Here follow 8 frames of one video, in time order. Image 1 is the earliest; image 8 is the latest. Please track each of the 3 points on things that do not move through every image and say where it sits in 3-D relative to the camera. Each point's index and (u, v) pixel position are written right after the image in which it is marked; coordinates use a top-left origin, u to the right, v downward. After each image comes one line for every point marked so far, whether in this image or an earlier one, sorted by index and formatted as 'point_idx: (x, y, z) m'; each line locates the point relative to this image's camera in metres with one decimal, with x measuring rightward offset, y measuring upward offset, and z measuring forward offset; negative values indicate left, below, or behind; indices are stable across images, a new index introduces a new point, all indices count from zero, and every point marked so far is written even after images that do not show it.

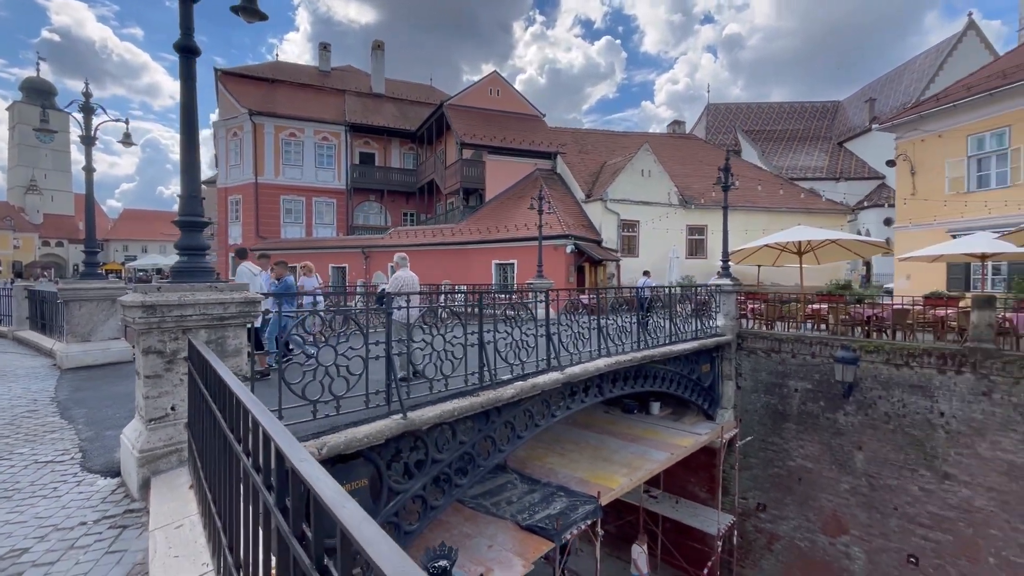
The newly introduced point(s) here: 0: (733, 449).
0: (+4.8, -3.5, +10.4) m
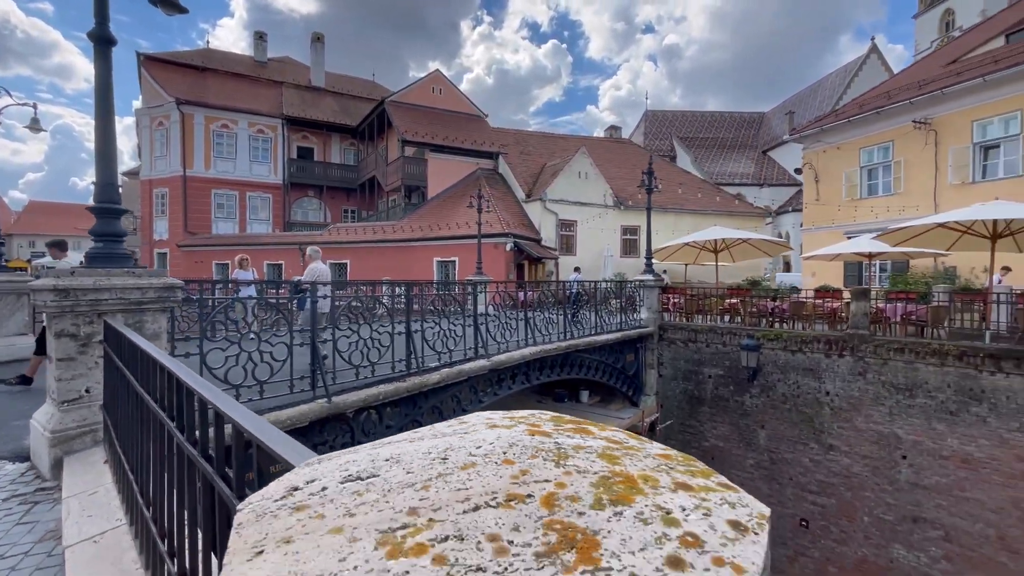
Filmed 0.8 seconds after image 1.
0: (+3.4, -3.4, +11.2) m
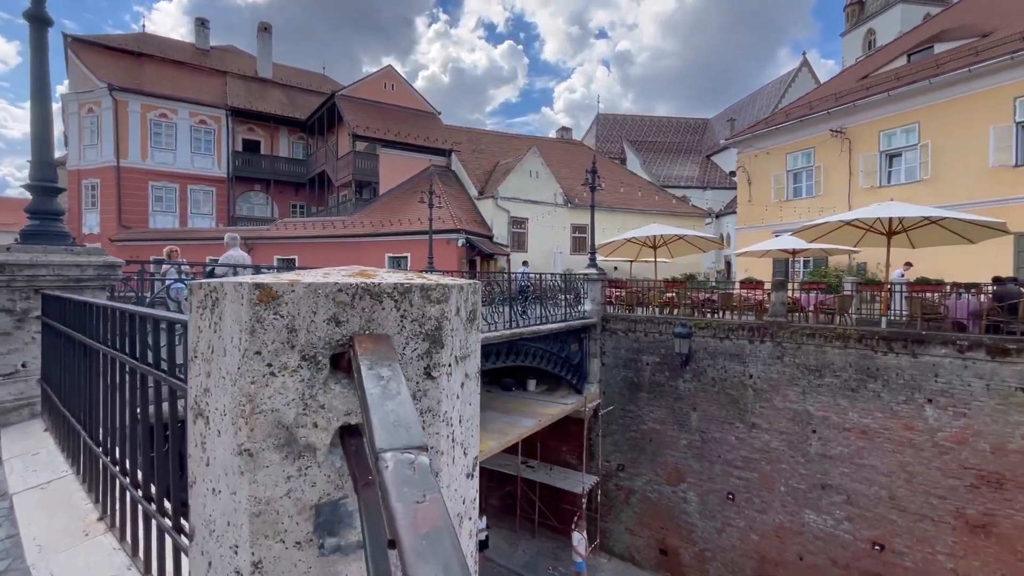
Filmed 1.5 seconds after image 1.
0: (+2.1, -3.2, +11.8) m
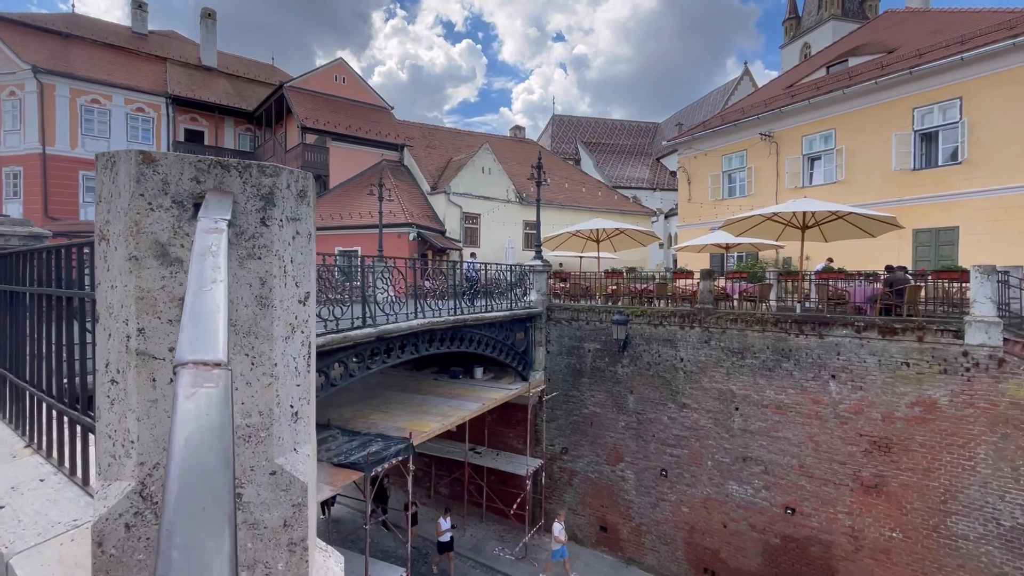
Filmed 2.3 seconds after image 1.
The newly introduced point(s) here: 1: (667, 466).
0: (+0.8, -3.0, +12.3) m
1: (+3.5, -4.0, +10.7) m
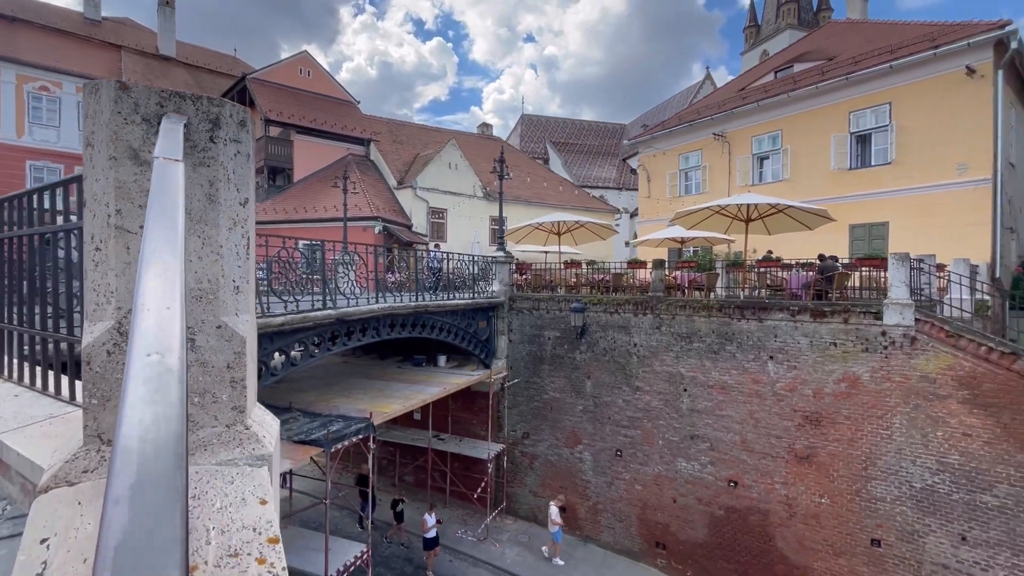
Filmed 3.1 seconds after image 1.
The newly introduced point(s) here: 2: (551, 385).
0: (-0.2, -2.7, +12.7) m
1: (+2.6, -3.7, +11.3) m
2: (+1.0, -2.5, +12.3) m
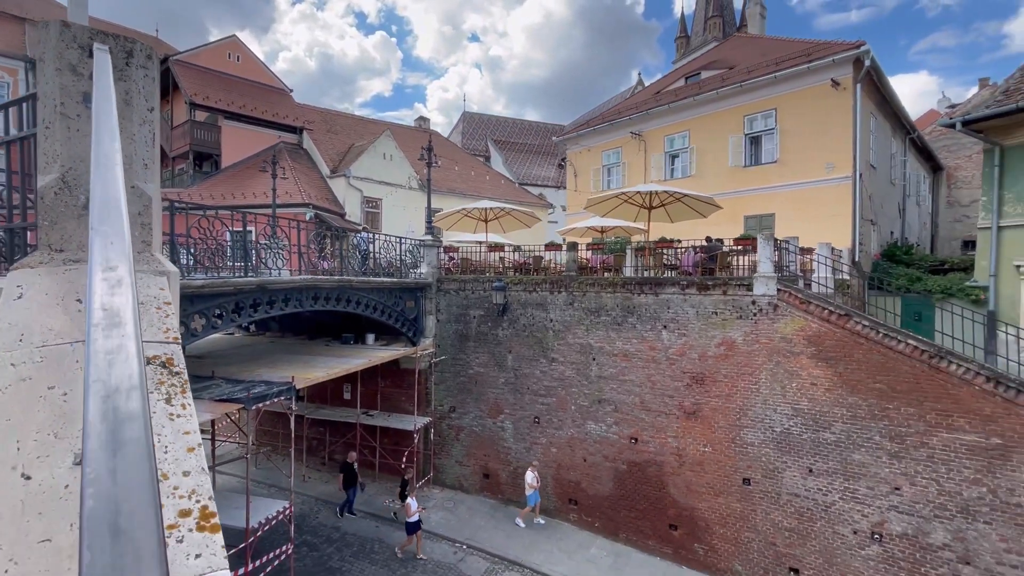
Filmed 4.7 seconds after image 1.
0: (-2.2, -2.2, +13.4) m
1: (+0.7, -3.2, +12.3) m
2: (-1.0, -2.0, +13.1) m
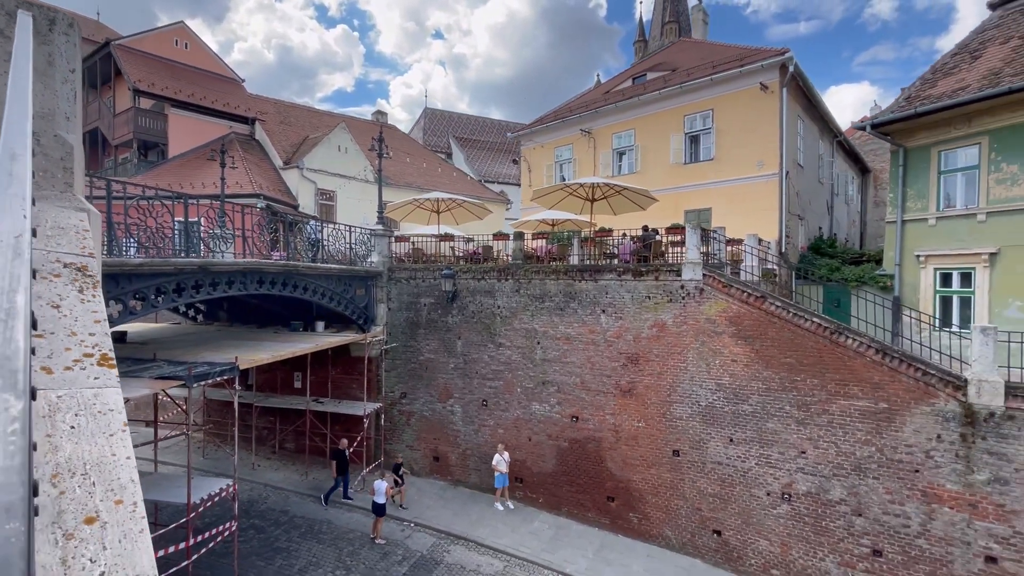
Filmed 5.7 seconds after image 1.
0: (-3.7, -1.9, +13.6) m
1: (-0.7, -2.9, +12.7) m
2: (-2.4, -1.6, +13.4) m
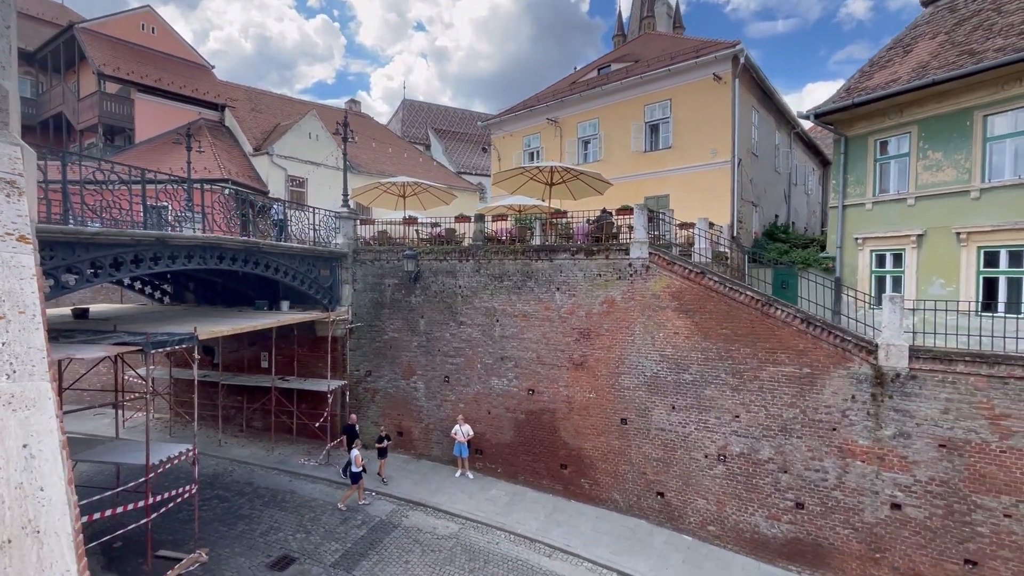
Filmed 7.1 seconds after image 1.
0: (-4.8, -1.3, +14.0) m
1: (-1.8, -2.3, +13.2) m
2: (-3.5, -1.1, +13.8) m
